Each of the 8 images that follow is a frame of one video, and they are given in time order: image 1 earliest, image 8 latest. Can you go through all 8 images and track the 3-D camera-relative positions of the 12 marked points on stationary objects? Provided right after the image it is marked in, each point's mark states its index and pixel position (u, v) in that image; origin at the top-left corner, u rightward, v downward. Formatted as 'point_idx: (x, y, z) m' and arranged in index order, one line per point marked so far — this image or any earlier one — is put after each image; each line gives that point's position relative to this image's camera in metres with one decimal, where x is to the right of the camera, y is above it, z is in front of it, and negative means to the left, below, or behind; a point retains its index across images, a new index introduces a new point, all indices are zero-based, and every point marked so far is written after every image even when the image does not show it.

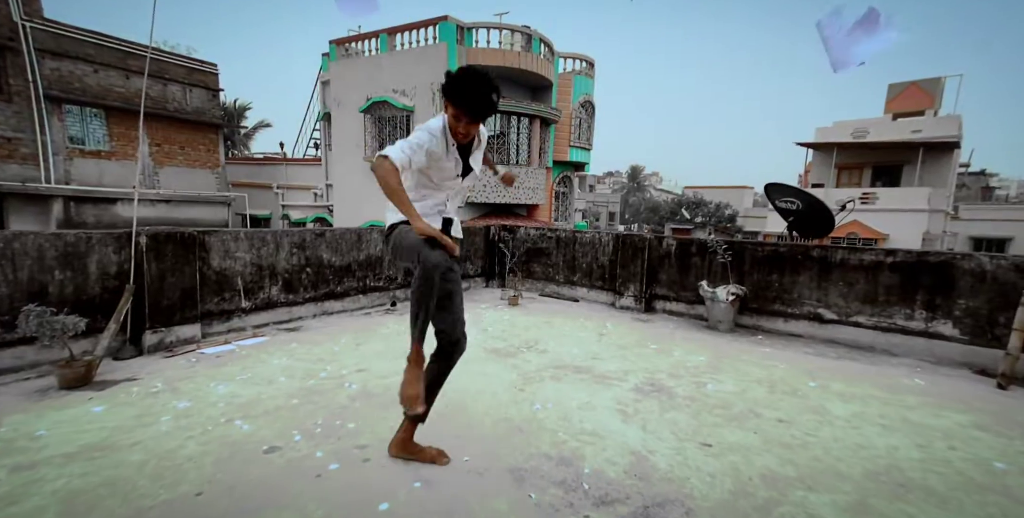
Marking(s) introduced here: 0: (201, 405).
0: (-1.7, -0.8, +2.7) m
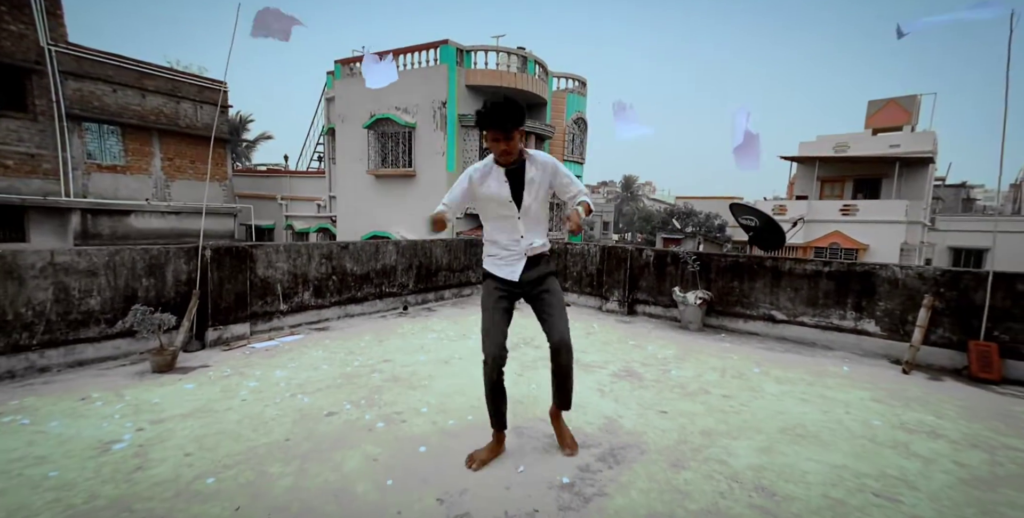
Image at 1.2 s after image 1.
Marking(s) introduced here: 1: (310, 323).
0: (-1.7, -0.9, +3.4) m
1: (-2.1, -0.7, +5.1) m
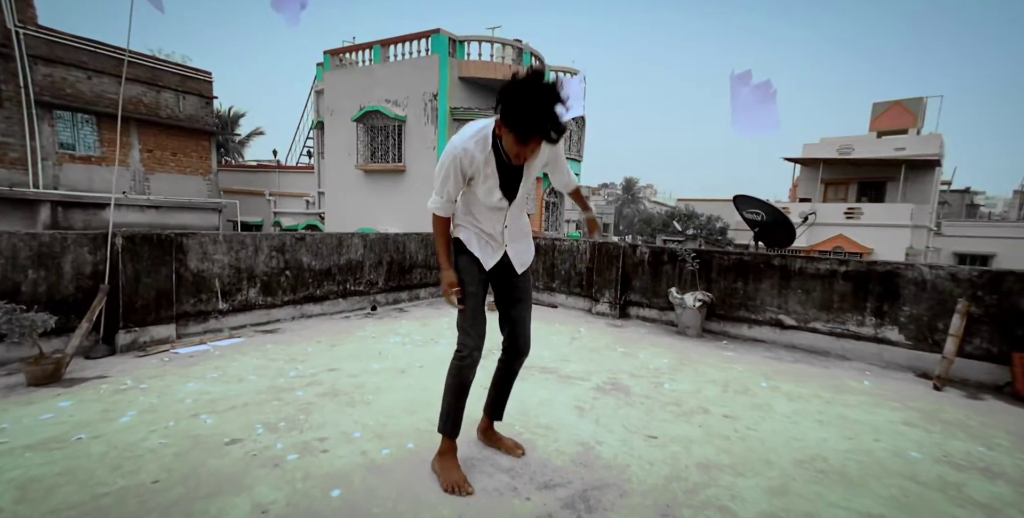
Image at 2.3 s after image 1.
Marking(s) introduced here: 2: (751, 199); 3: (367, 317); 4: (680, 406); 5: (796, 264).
0: (-2.0, -0.8, +2.8) m
1: (-2.4, -0.6, +4.5) m
2: (+2.6, +0.7, +5.2) m
3: (-1.6, -0.6, +5.3) m
4: (+1.1, -0.9, +3.1) m
5: (+2.6, 0.0, +4.4) m
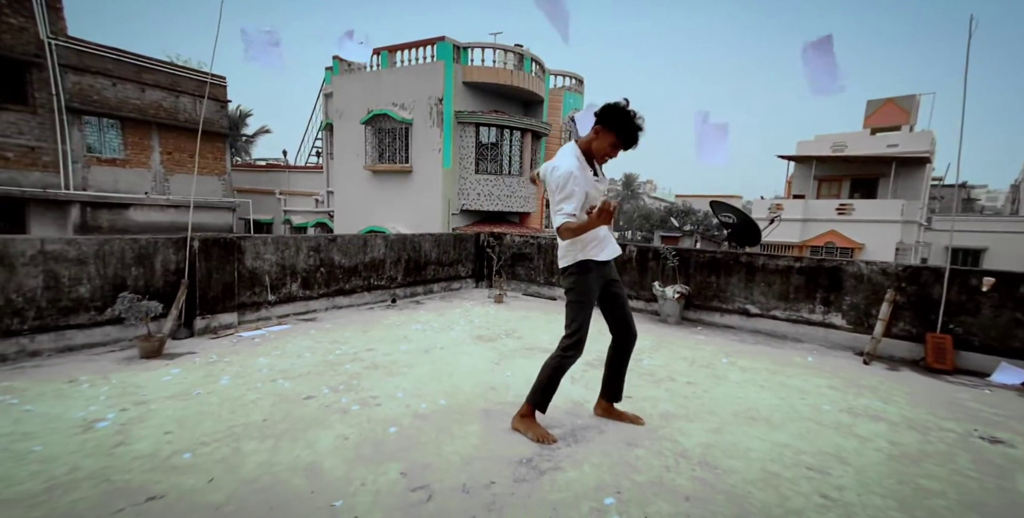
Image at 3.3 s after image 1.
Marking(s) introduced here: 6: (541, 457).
0: (-1.9, -0.8, +3.5) m
1: (-2.3, -0.6, +5.3) m
2: (+2.6, +0.7, +5.9) m
3: (-1.5, -0.6, +6.0) m
4: (+1.1, -0.9, +3.8) m
5: (+2.7, 0.0, +5.2) m
6: (+0.2, -1.0, +2.6) m
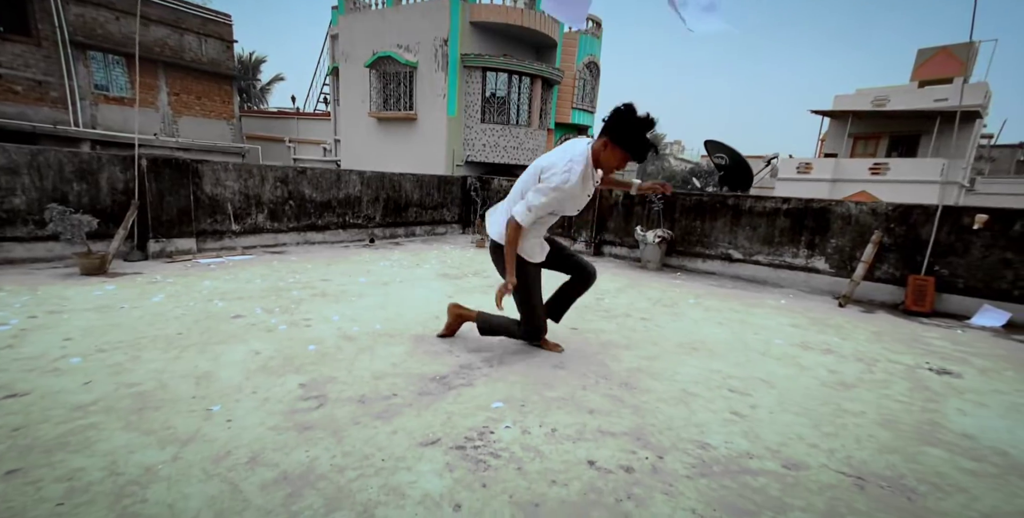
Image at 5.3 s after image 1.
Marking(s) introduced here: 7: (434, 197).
0: (-2.3, -0.2, +3.5) m
1: (-2.6, +0.1, +5.2) m
2: (+2.3, +1.3, +5.5) m
3: (-1.8, +0.2, +5.9) m
4: (+0.7, -0.4, +3.6) m
5: (+2.4, +0.6, +4.9) m
6: (-0.3, -0.6, +2.4) m
7: (-1.1, +0.9, +7.1) m
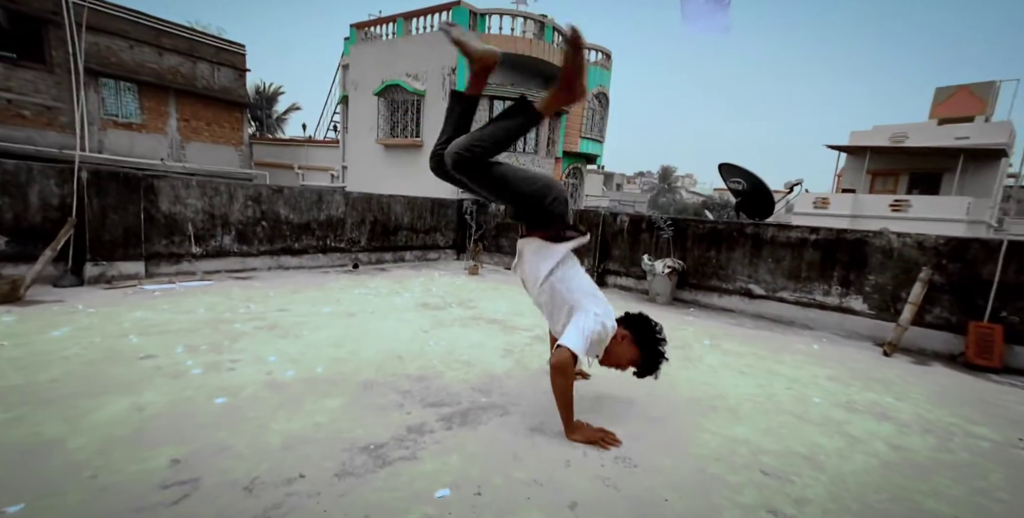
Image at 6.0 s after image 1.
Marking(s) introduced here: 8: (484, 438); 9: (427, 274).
0: (-2.5, -0.4, +3.0) m
1: (-2.7, -0.1, +4.7) m
2: (+2.3, +1.0, +5.0) m
3: (-1.9, -0.1, +5.4) m
4: (+0.6, -0.6, +3.0) m
5: (+2.3, +0.2, +4.3) m
6: (-0.4, -0.7, +1.8) m
7: (-1.2, +0.5, +6.6) m
8: (-0.1, -0.7, +1.9) m
9: (-1.0, -0.2, +5.9) m
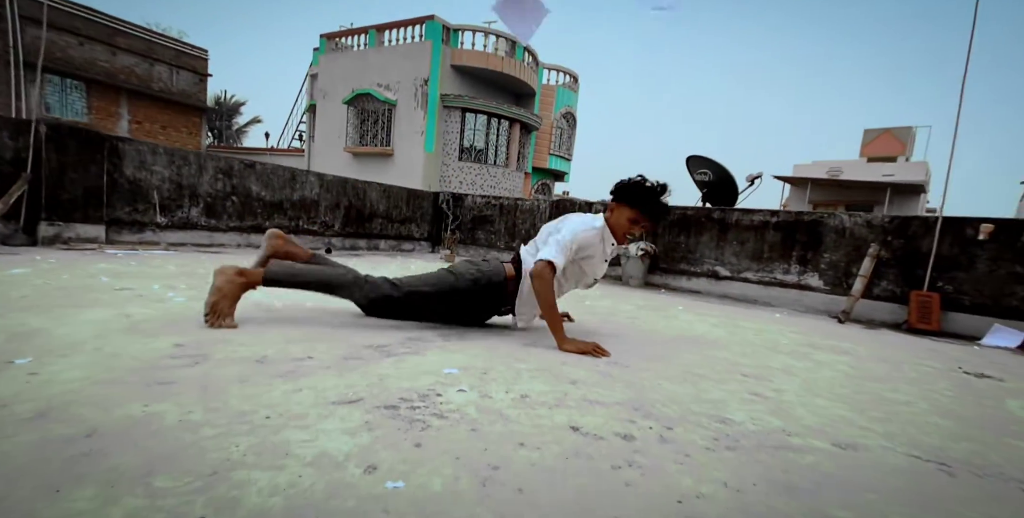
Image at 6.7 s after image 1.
0: (-2.5, 0.0, +2.8) m
1: (-2.9, +0.1, +4.6) m
2: (+2.1, +1.1, +5.3) m
3: (-2.1, +0.1, +5.3) m
4: (+0.5, -0.3, +3.1) m
5: (+2.1, +0.4, +4.6) m
6: (-0.4, -0.3, +1.9) m
7: (-1.5, +0.7, +6.6) m
8: (-0.1, -0.4, +1.9) m
9: (-1.4, 0.0, +5.9) m
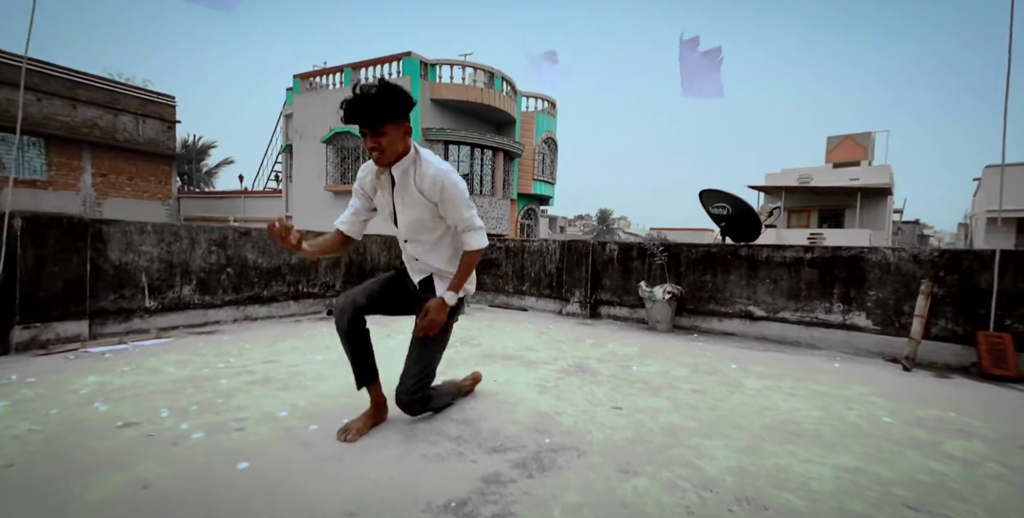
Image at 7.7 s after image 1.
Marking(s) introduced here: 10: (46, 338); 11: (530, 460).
0: (-2.2, -0.6, +2.4) m
1: (-2.7, -0.5, +4.1) m
2: (+2.2, +0.7, +5.1) m
3: (-2.0, -0.6, +4.9) m
4: (+0.8, -0.7, +2.9) m
5: (+2.3, +0.1, +4.4) m
6: (-0.1, -0.8, +1.5) m
7: (-1.4, 0.0, +6.3) m
8: (+0.2, -0.8, +1.6) m
9: (-1.2, -0.7, +5.5) m
10: (-3.0, -0.5, +3.2) m
11: (+0.1, -0.8, +1.8) m
